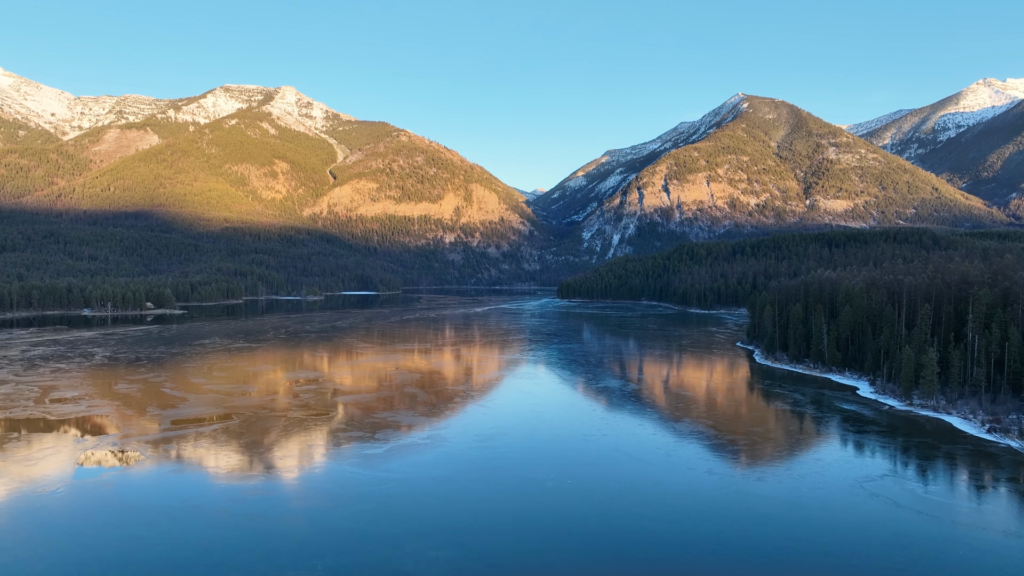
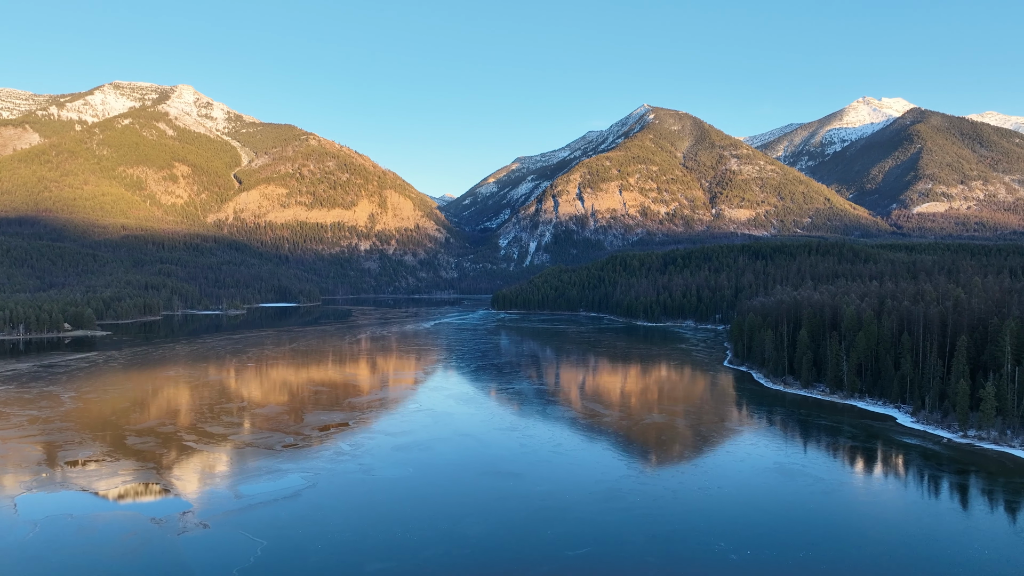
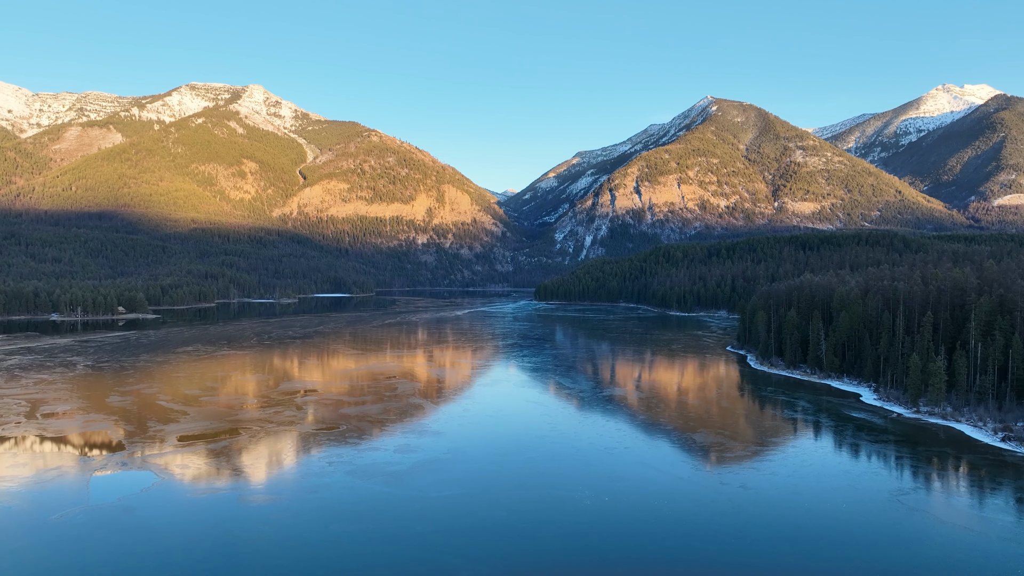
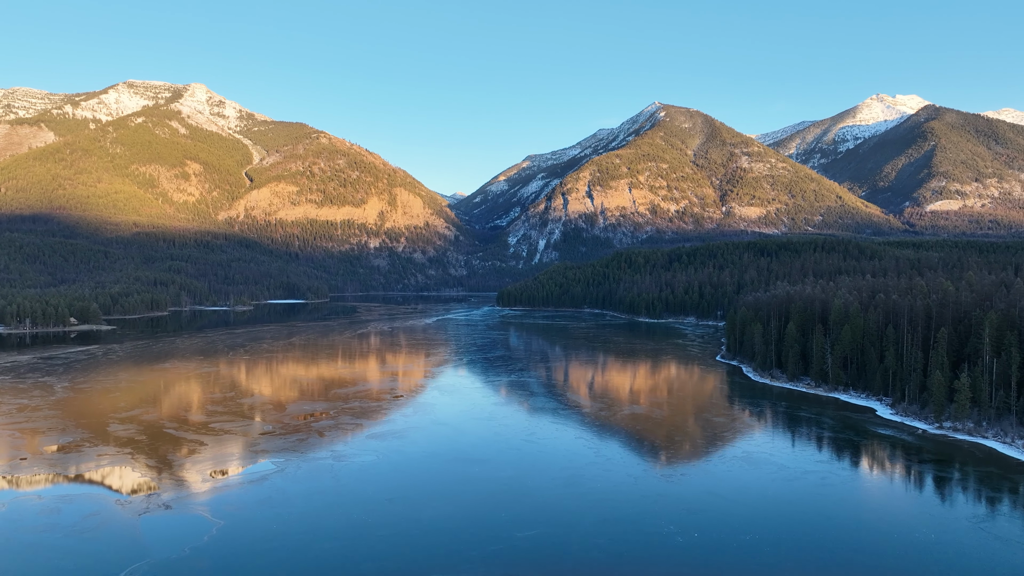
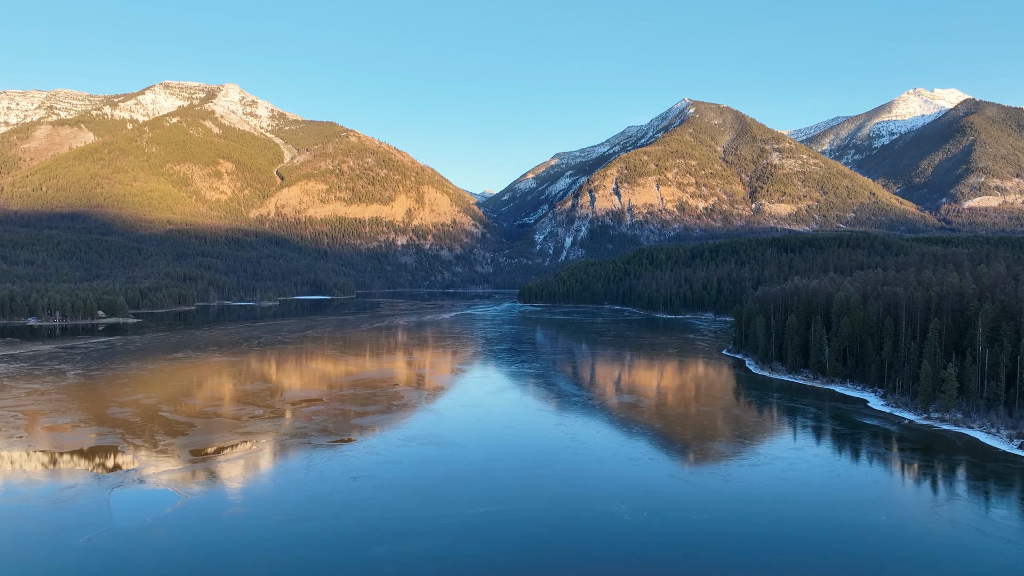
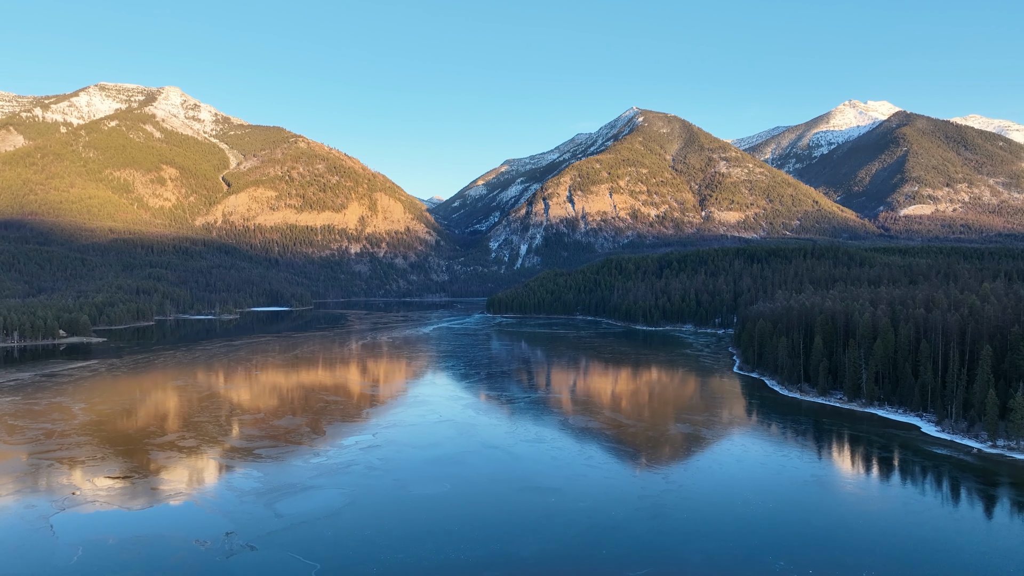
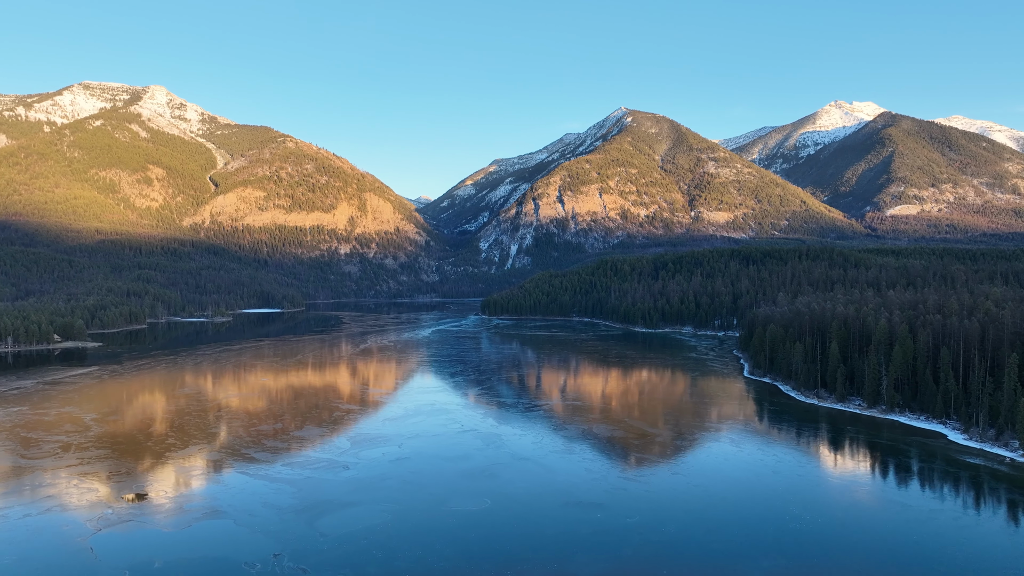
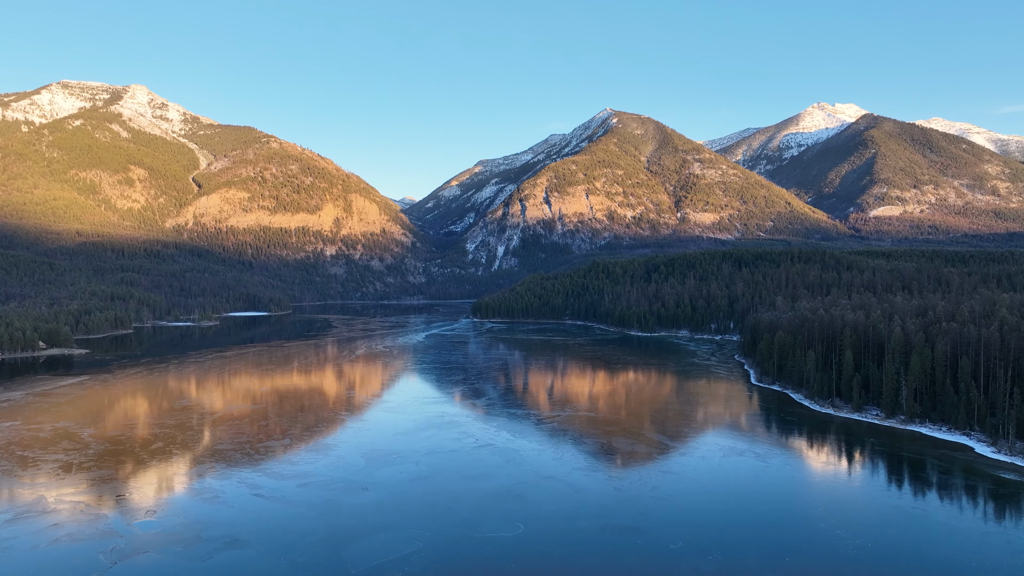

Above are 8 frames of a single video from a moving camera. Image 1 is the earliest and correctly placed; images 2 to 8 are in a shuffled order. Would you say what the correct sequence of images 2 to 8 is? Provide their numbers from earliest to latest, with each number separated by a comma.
3, 5, 4, 2, 6, 7, 8
